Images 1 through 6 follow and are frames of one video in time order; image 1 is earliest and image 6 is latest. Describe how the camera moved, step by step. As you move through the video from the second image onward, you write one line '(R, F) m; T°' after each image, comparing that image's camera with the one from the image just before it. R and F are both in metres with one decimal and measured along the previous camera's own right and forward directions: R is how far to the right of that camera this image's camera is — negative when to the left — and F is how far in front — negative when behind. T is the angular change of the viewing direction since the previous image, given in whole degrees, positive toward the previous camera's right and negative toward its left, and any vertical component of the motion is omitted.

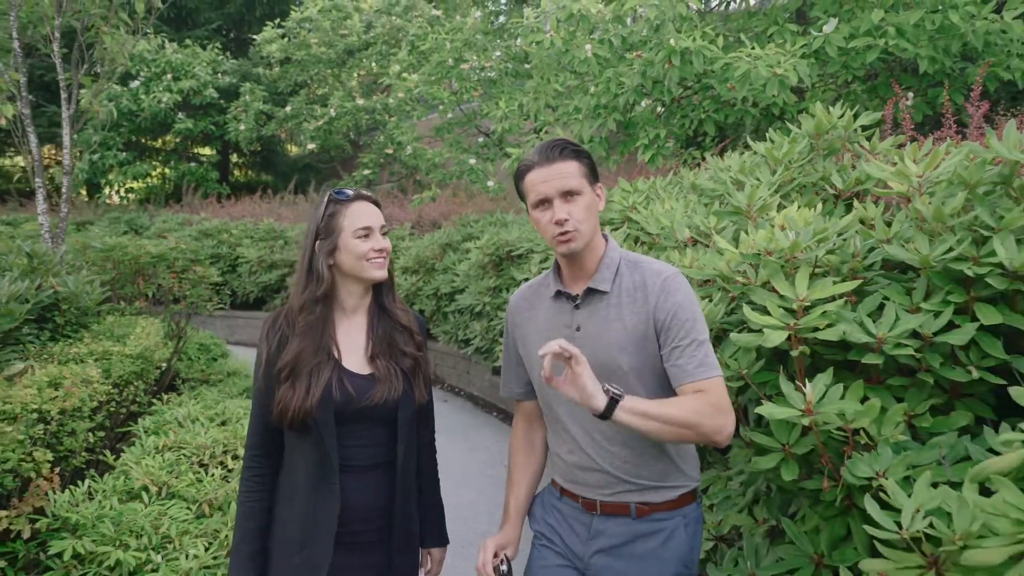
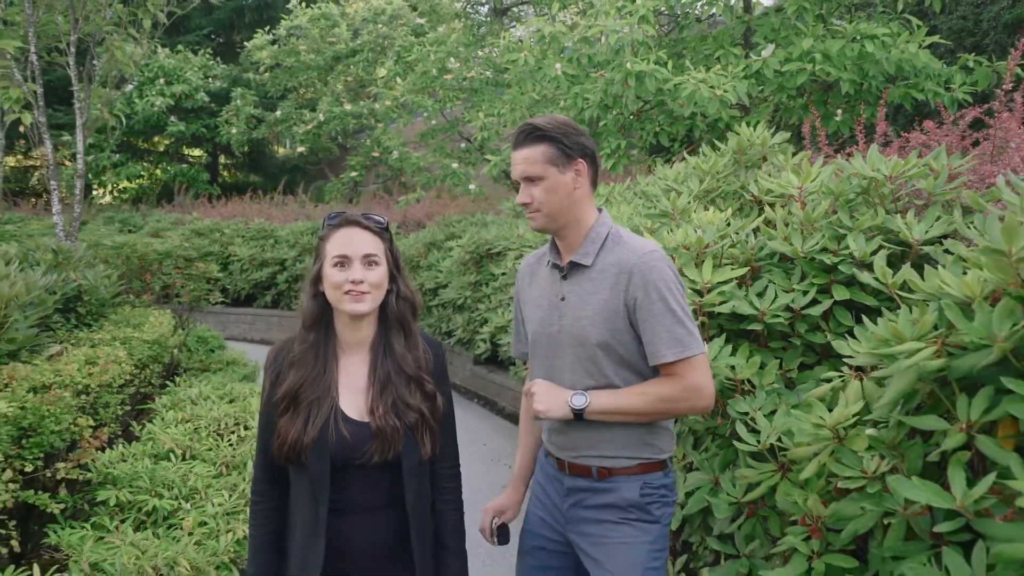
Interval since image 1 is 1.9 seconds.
(0.0, -0.6) m; +1°
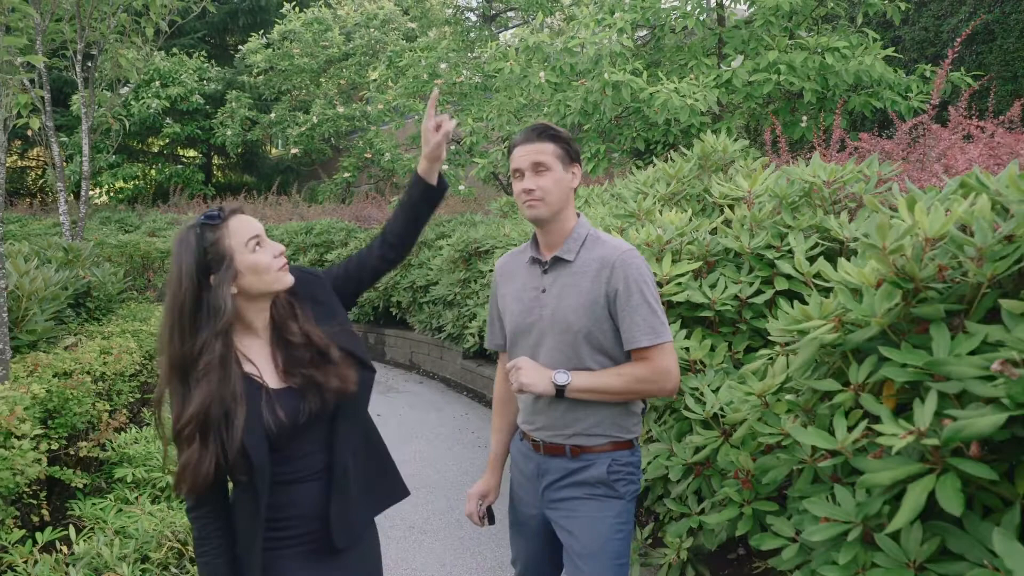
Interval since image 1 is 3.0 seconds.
(0.0, -0.4) m; +1°
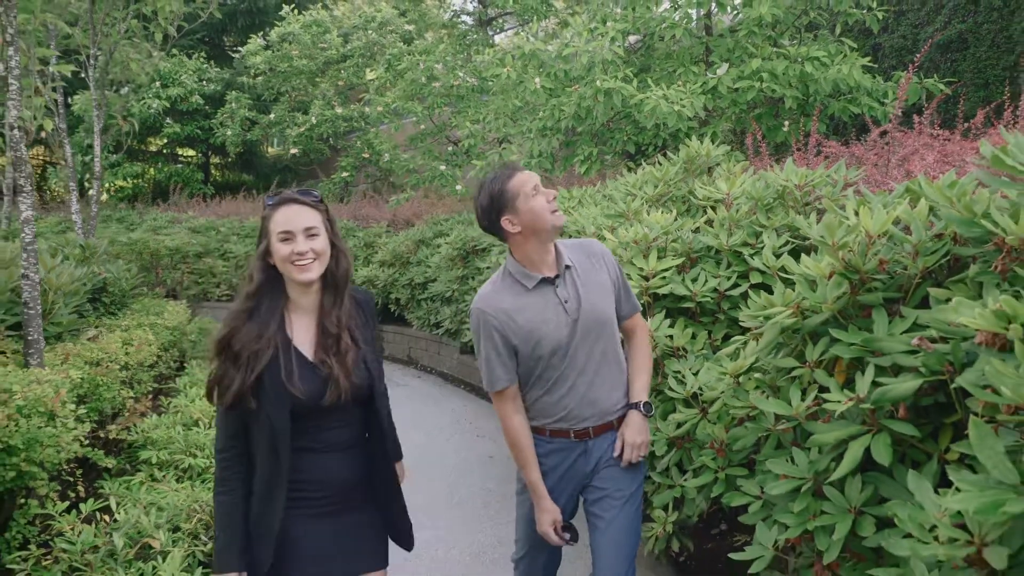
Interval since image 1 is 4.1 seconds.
(0.0, -0.3) m; 0°
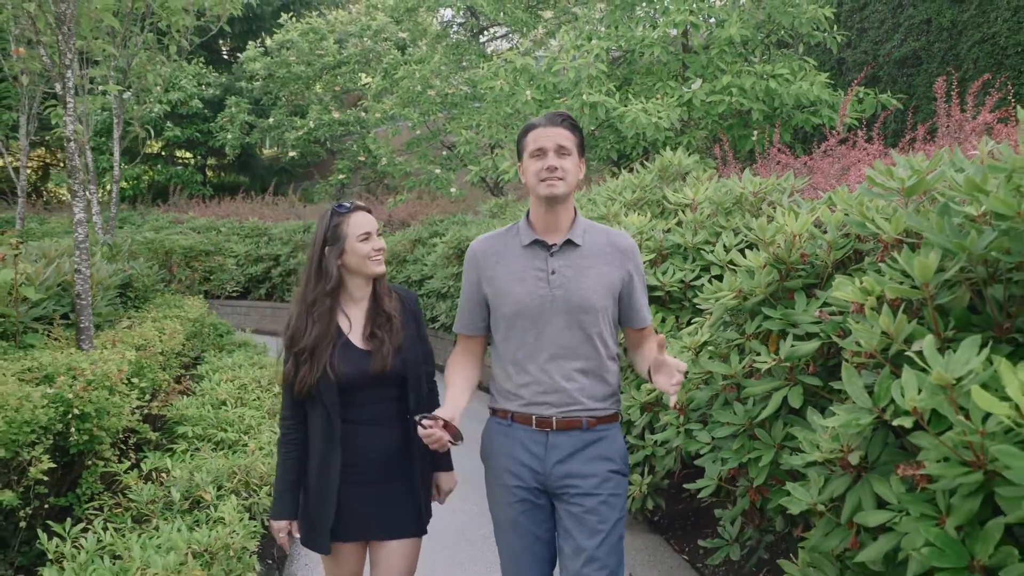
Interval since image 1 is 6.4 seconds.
(0.0, -0.6) m; +1°
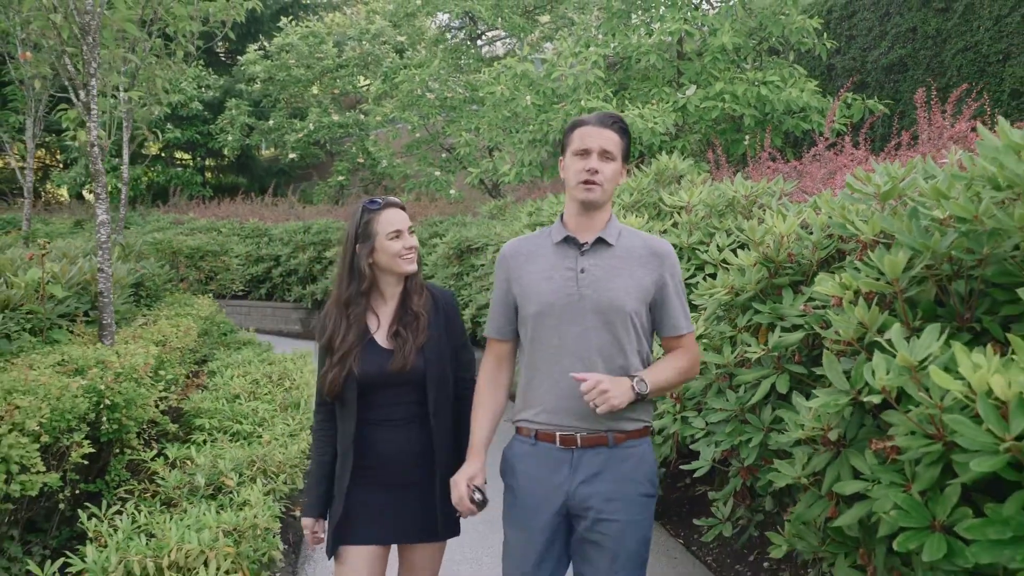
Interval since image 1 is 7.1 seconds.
(-0.1, -0.2) m; 0°
